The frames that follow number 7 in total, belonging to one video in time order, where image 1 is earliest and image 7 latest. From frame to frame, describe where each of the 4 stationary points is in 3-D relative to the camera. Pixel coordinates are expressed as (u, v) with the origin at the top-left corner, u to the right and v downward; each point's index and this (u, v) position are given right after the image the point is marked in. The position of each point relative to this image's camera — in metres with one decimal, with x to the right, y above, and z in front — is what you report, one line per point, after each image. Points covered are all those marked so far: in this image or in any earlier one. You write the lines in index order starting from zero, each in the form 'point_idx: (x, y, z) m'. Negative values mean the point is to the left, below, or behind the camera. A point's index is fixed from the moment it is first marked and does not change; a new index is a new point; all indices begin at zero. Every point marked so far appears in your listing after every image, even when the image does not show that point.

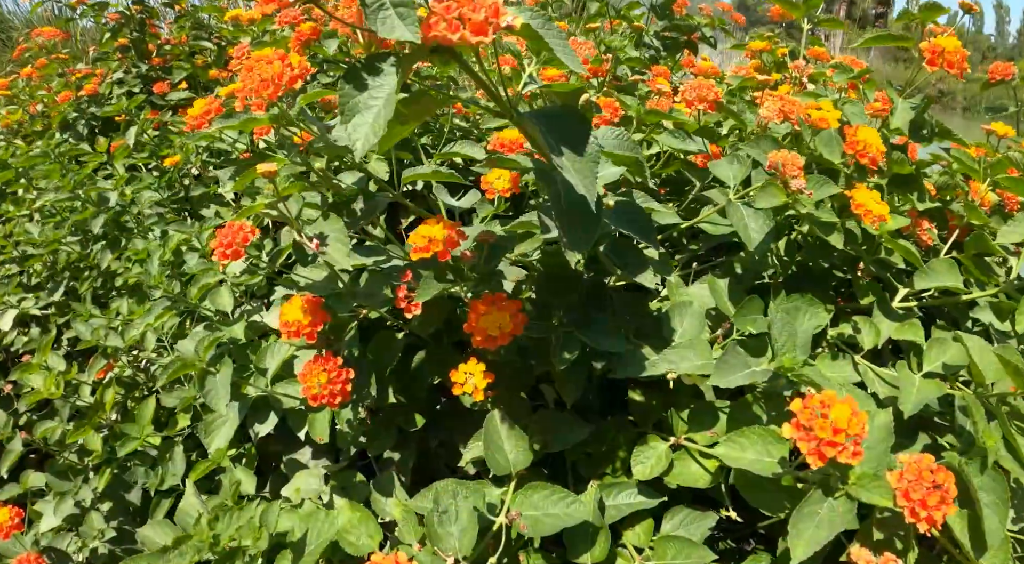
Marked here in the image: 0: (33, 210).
0: (-2.1, +0.3, +3.7) m
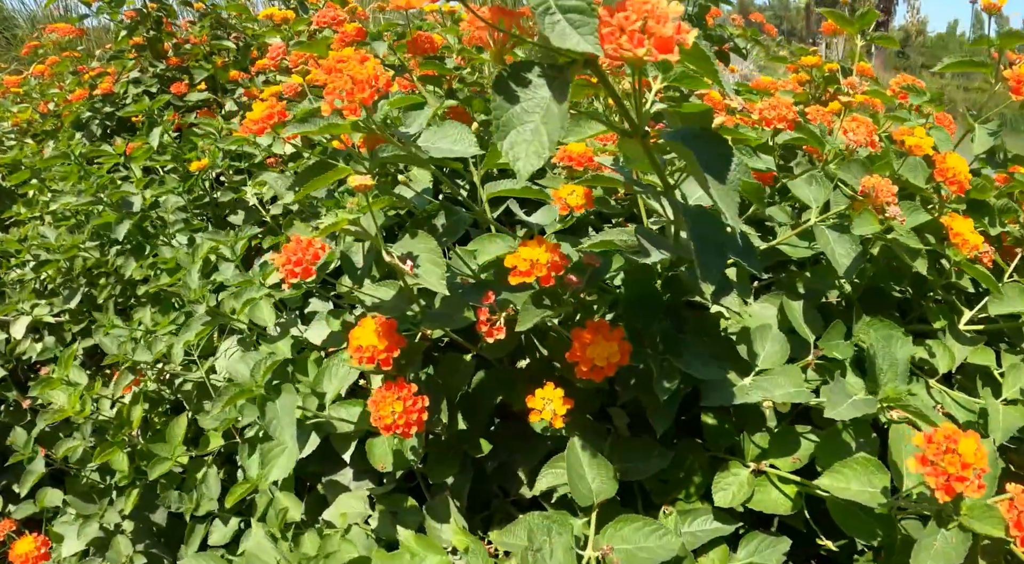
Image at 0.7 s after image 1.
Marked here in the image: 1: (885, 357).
0: (-2.0, +0.3, +3.6) m
1: (+0.9, -0.2, +1.9) m
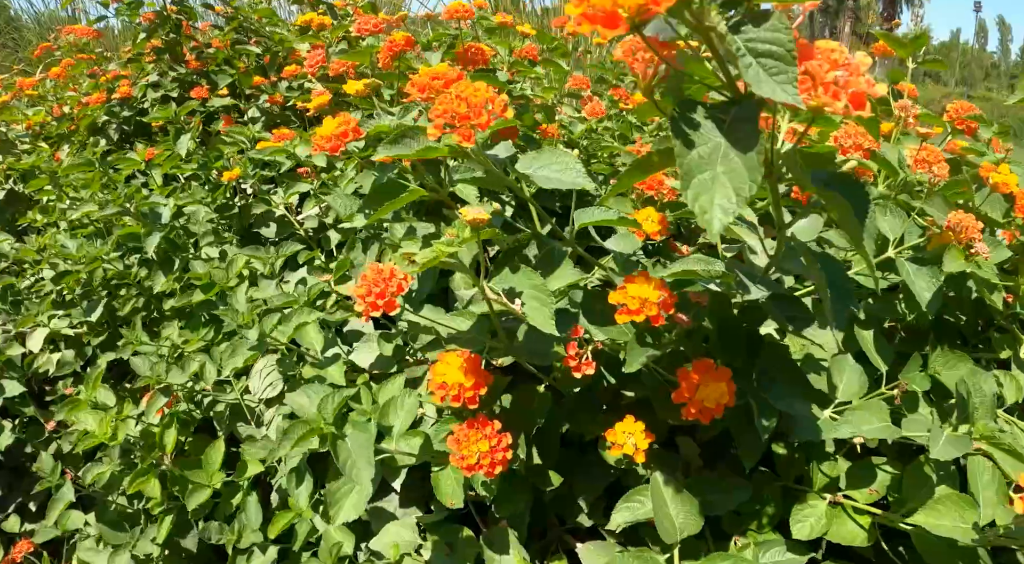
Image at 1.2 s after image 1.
0: (-1.8, +0.3, +3.5) m
1: (+1.0, -0.2, +1.9) m
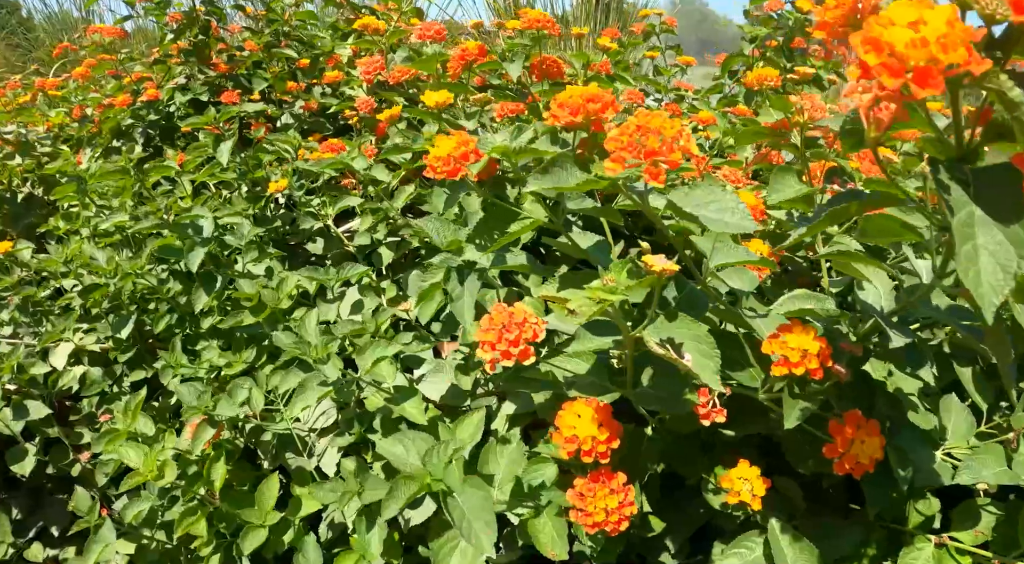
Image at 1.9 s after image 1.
0: (-1.6, +0.2, +3.3) m
1: (+1.2, -0.3, +1.7) m
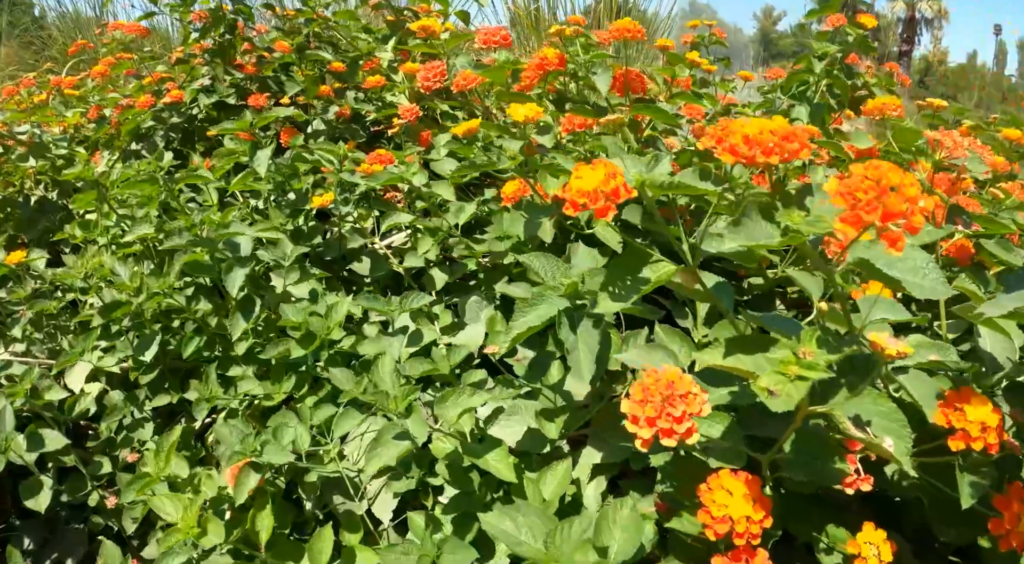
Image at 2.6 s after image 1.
0: (-1.5, +0.2, +3.1) m
1: (+1.4, -0.4, +1.5) m
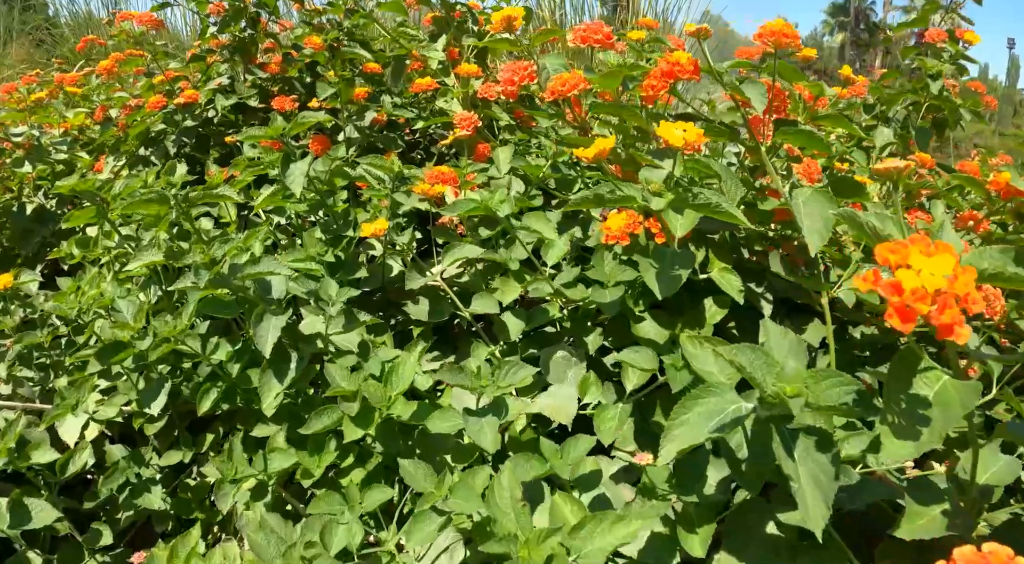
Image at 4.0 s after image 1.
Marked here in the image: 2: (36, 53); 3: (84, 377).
0: (-1.2, 0.0, +2.6) m
1: (+1.6, -0.6, +1.0) m
2: (-4.8, +2.3, +8.3) m
3: (-1.2, -0.3, +2.4) m
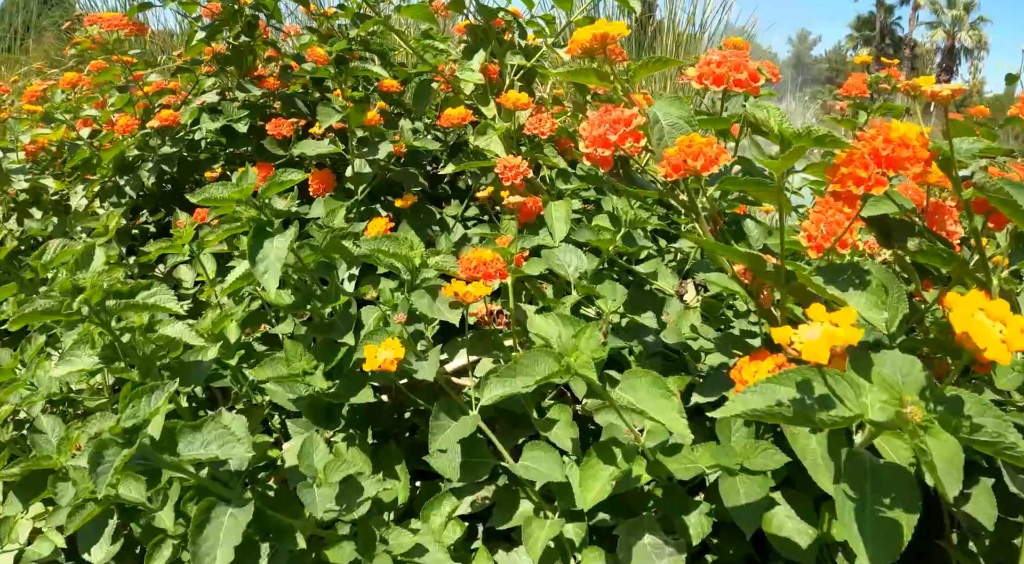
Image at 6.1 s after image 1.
0: (-1.1, -0.2, +2.0) m
1: (+1.7, -0.9, +0.3) m
2: (-4.5, +2.1, +7.7) m
3: (-1.1, -0.5, +1.8) m
